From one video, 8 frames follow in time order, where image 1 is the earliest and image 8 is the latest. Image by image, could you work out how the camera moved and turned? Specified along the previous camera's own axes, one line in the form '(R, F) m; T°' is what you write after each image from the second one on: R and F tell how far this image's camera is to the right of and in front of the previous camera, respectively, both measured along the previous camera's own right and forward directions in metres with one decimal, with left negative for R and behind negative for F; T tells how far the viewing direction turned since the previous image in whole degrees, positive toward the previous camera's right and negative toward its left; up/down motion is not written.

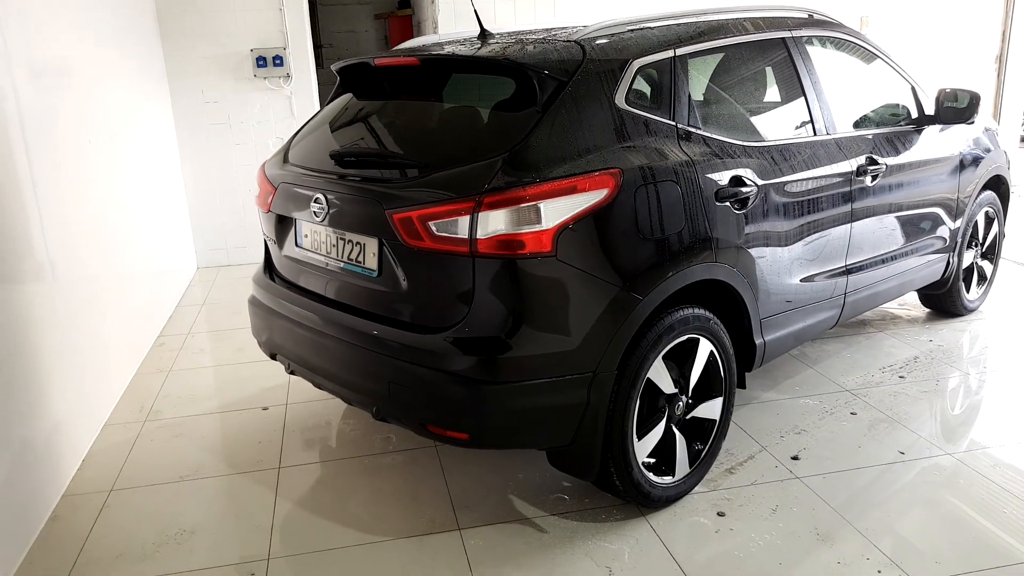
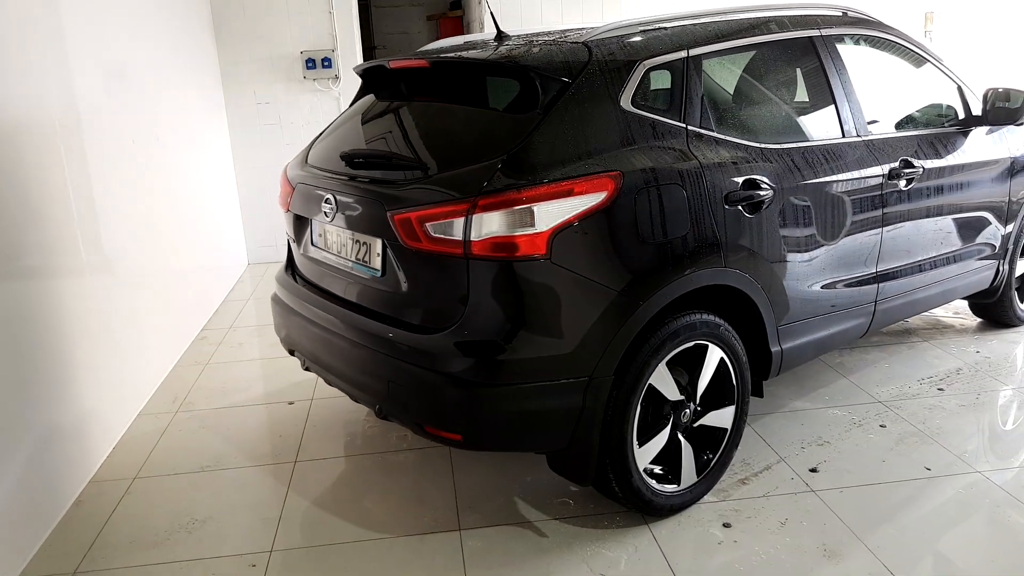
(+0.2, 0.0) m; -5°
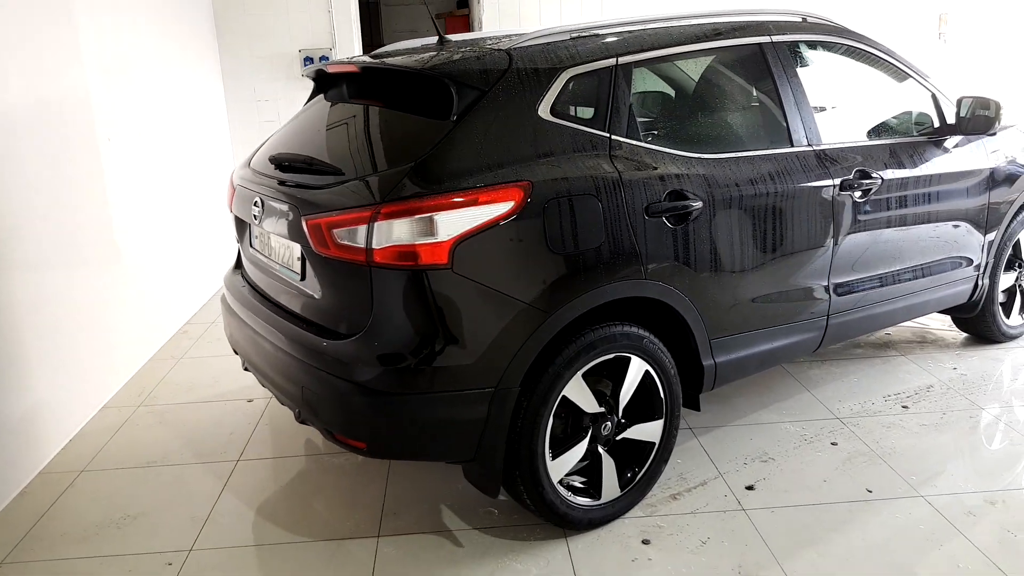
(+0.3, 0.0) m; -3°
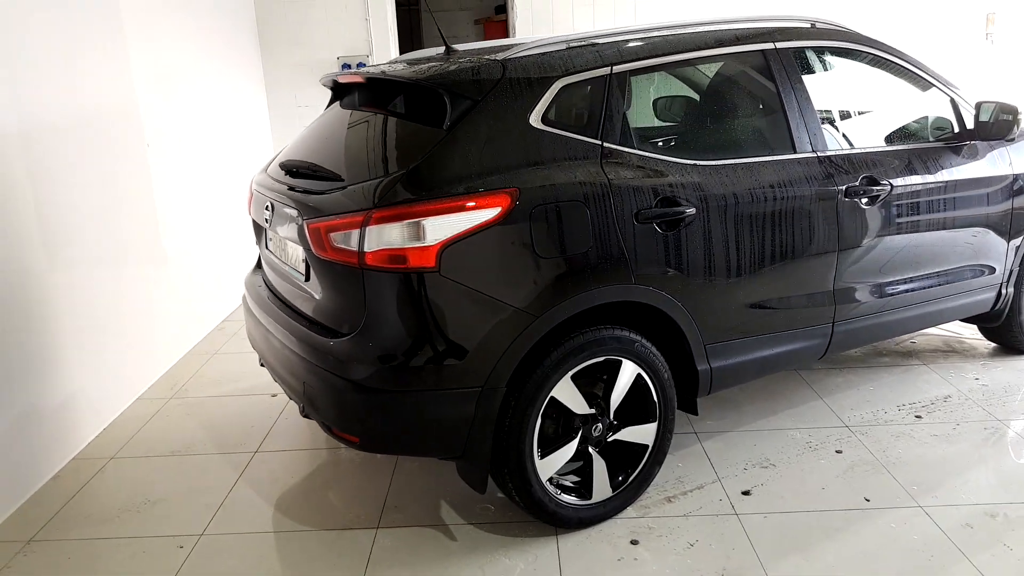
(+0.2, -0.1) m; -4°
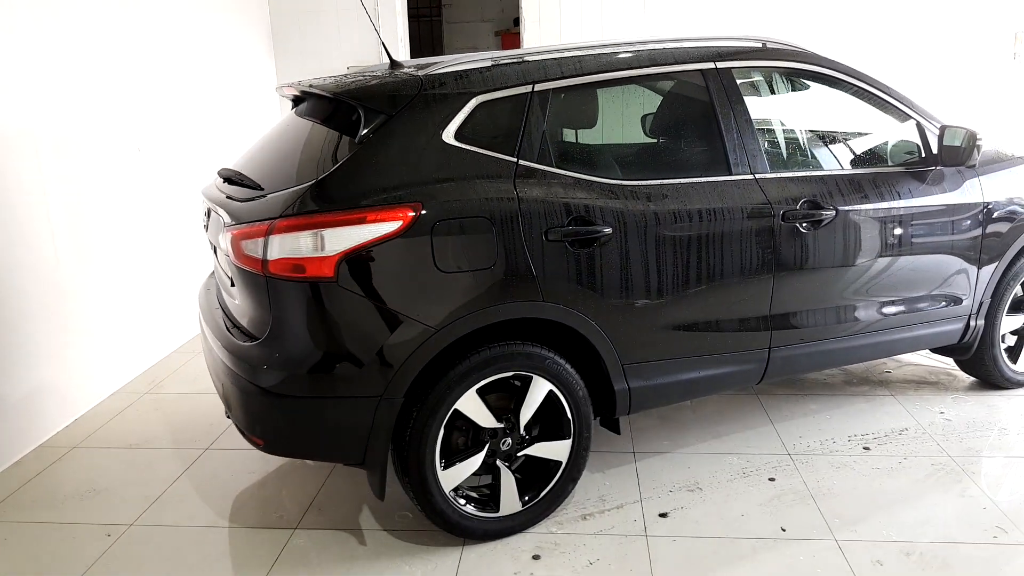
(+0.4, 0.0) m; -4°
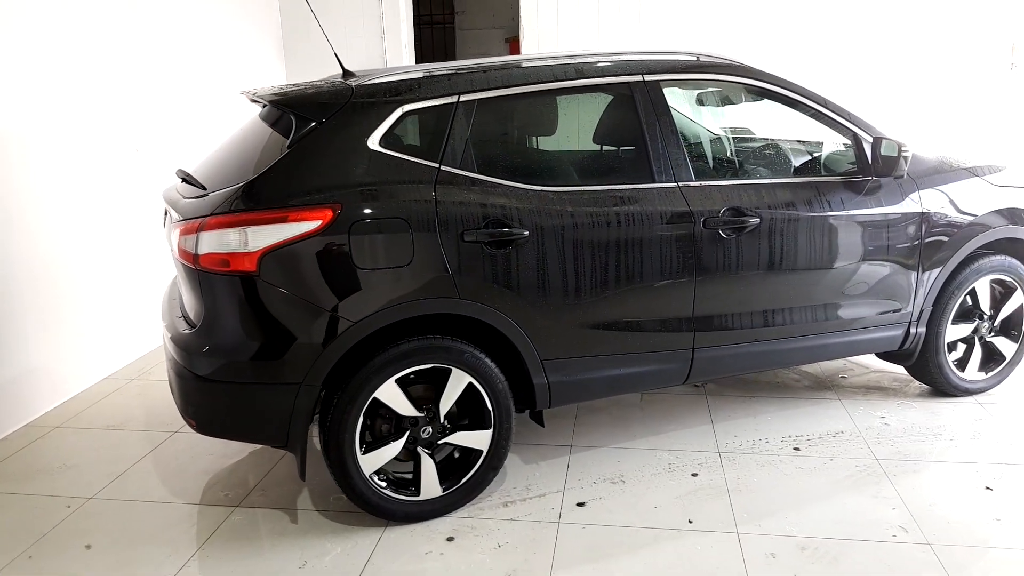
(+0.4, -0.1) m; -3°
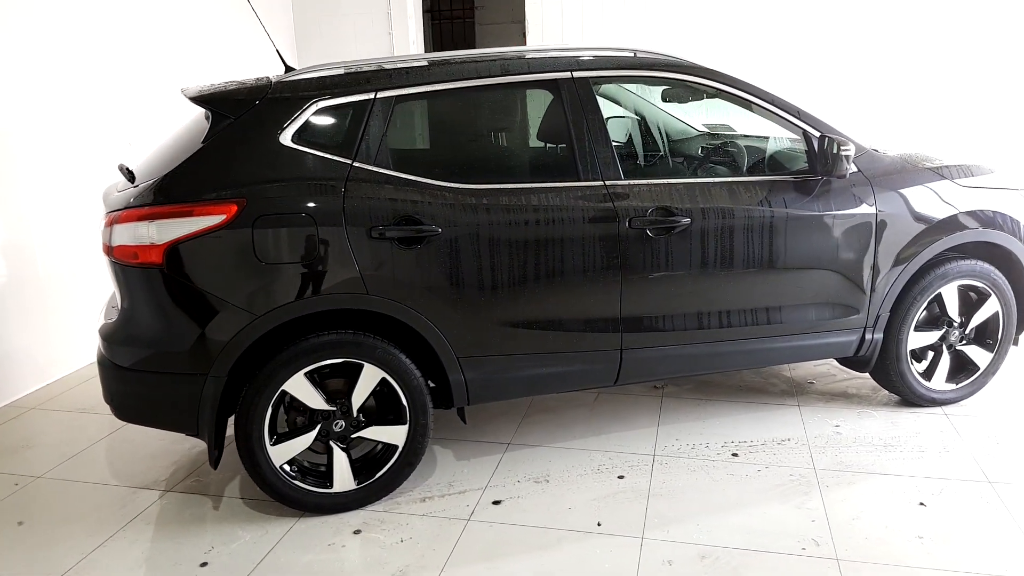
(+0.4, 0.0) m; -5°
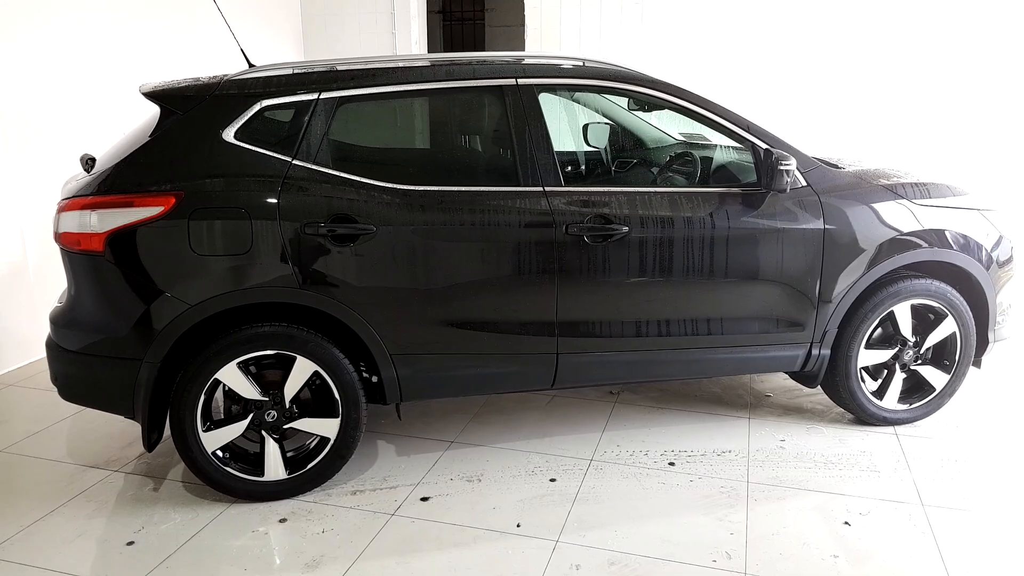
(+0.3, 0.0) m; -3°
